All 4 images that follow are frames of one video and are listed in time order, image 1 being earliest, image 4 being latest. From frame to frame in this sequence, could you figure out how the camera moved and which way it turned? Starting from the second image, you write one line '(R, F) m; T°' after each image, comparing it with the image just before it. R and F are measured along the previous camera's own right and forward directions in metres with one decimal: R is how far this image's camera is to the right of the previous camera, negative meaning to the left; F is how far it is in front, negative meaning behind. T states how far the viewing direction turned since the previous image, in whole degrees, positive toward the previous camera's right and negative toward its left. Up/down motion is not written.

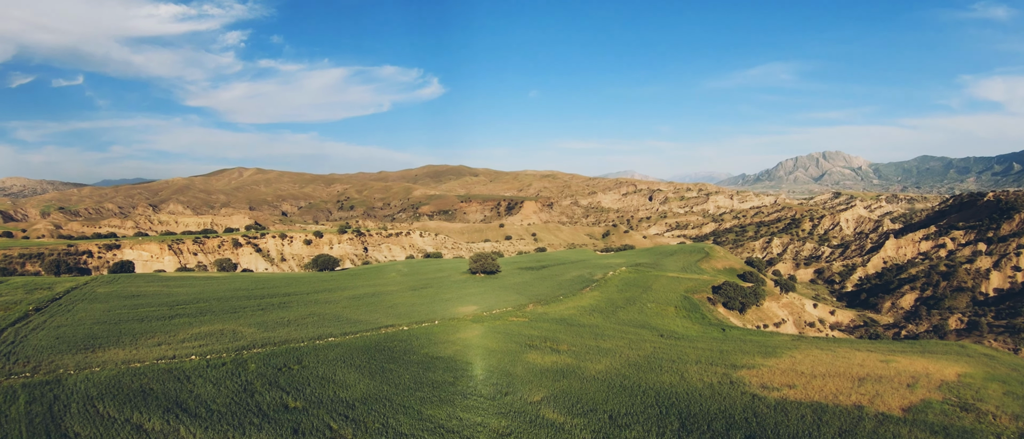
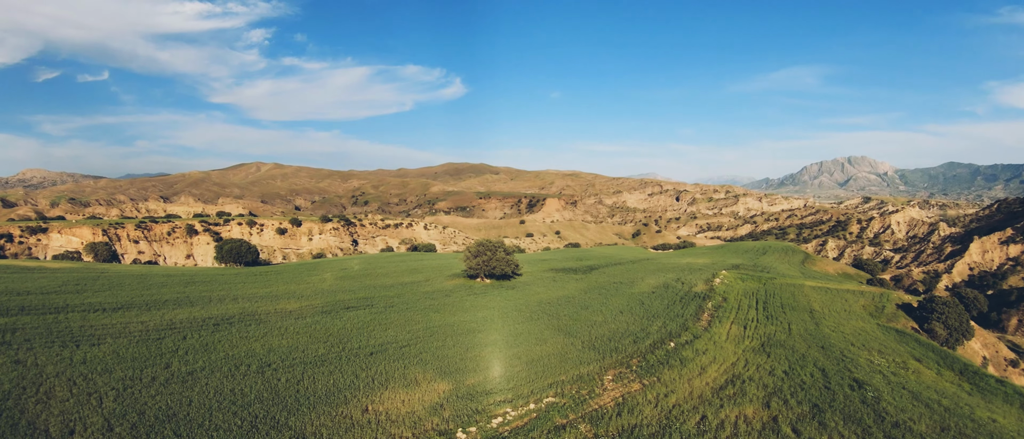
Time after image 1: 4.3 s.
(-1.0, +32.9) m; -3°
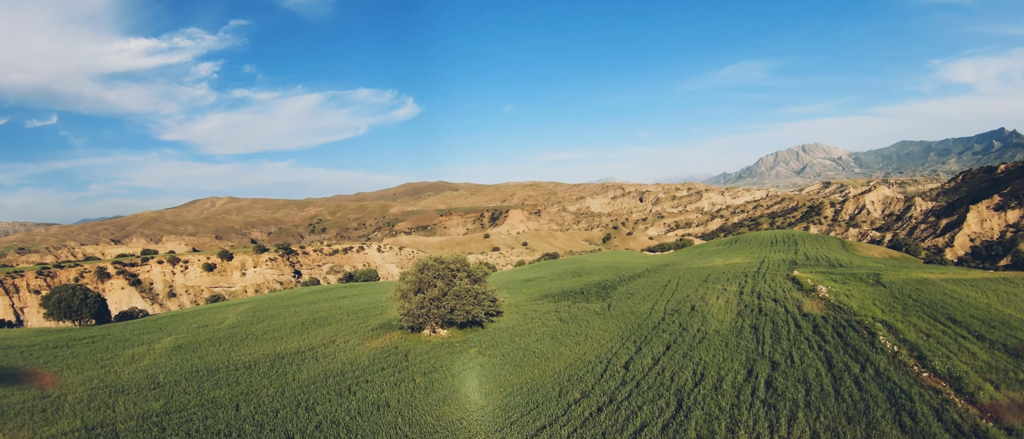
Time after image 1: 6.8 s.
(0.0, +16.1) m; +3°
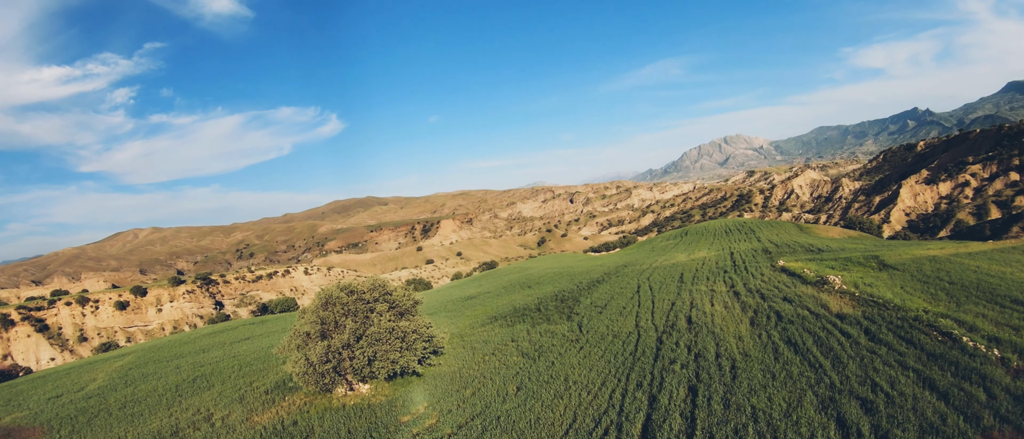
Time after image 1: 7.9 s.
(+0.3, +5.1) m; +5°
